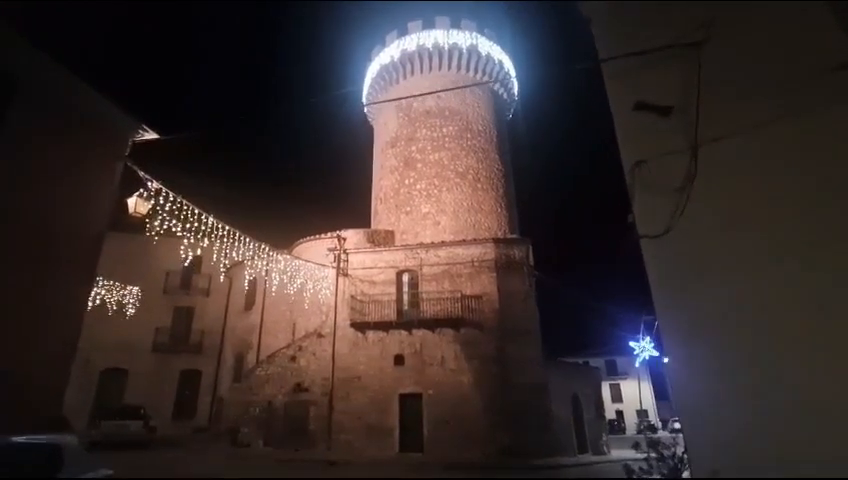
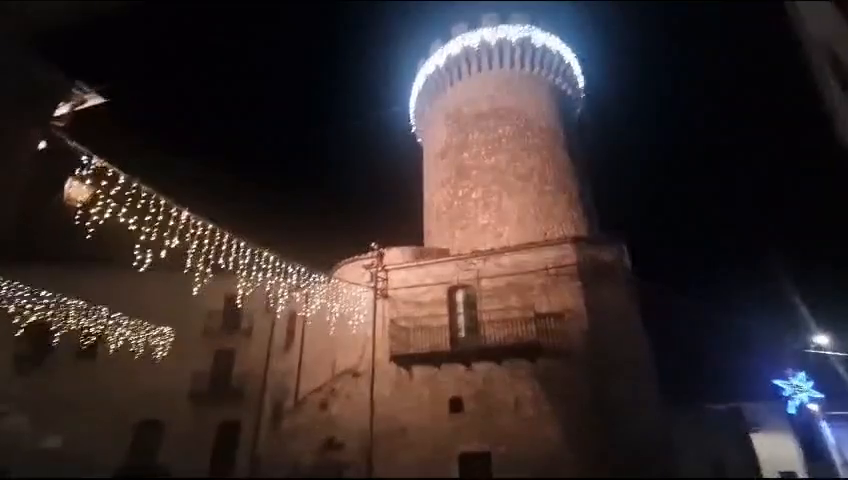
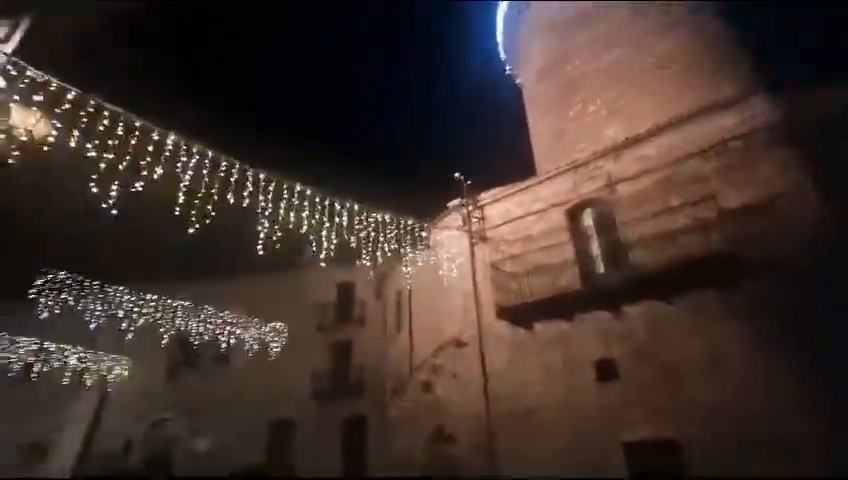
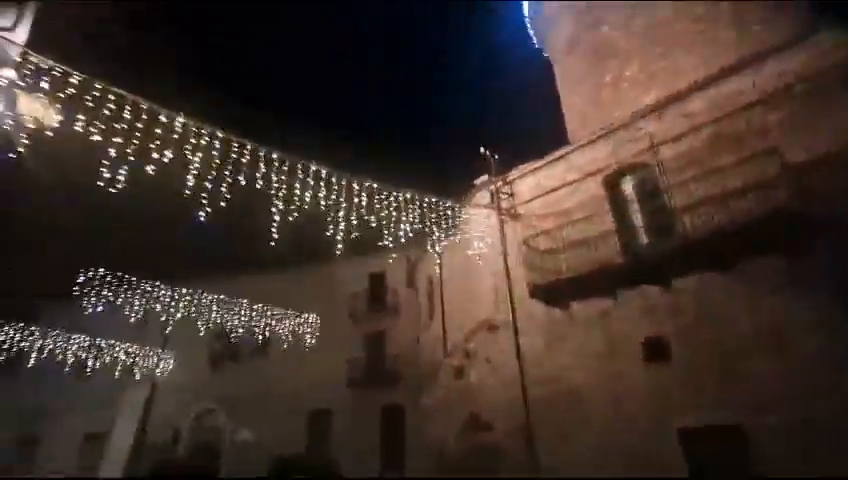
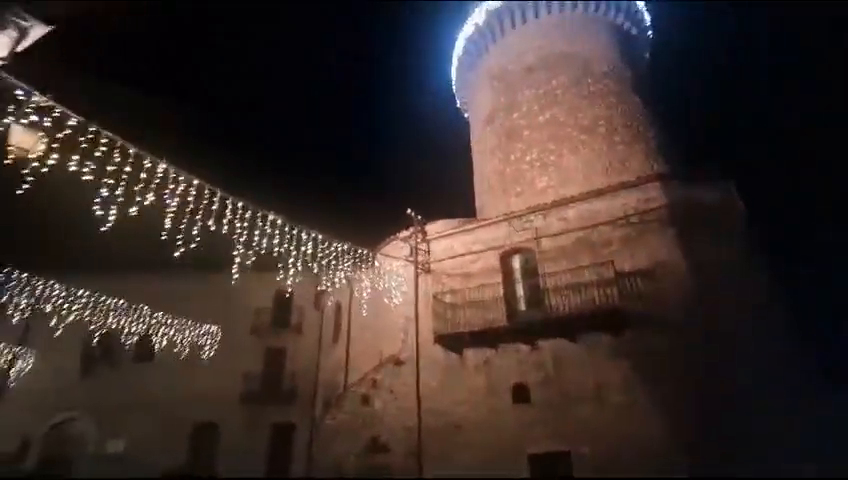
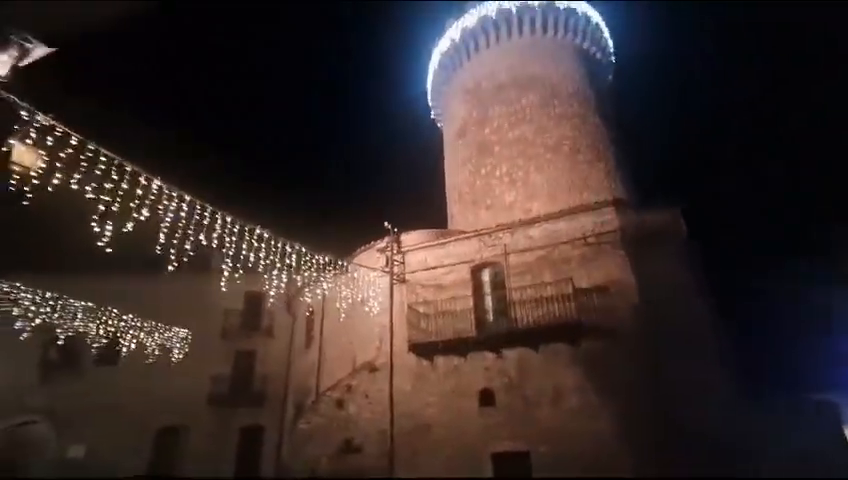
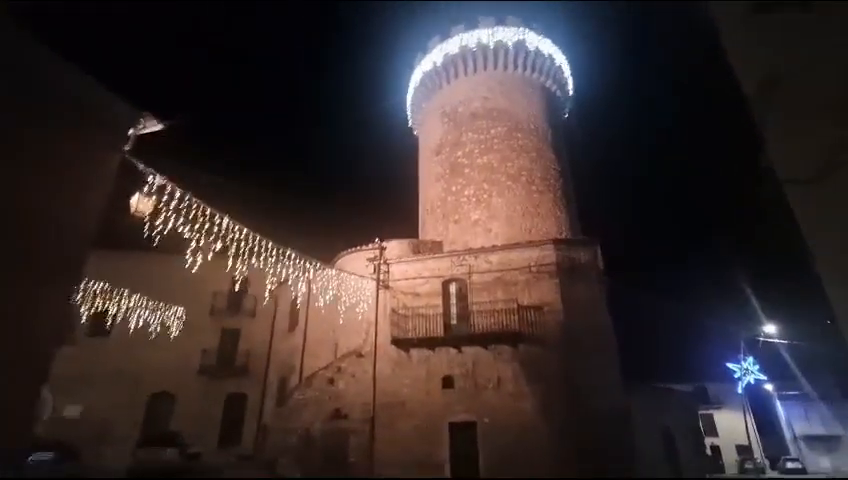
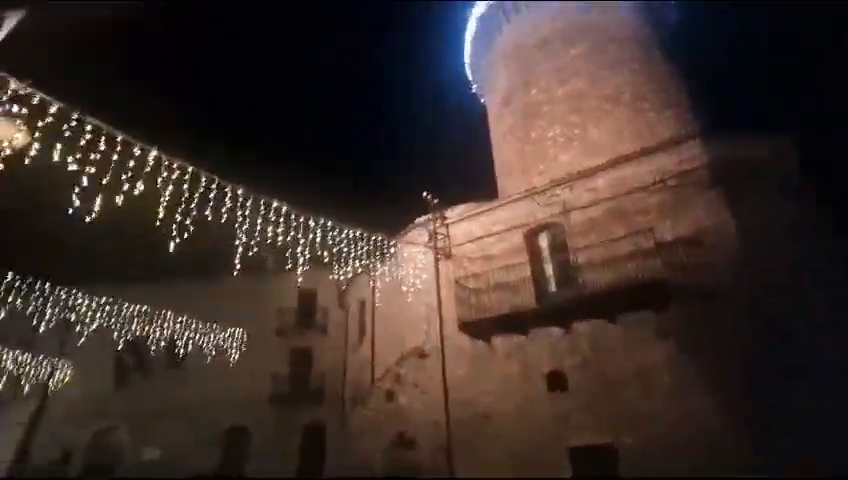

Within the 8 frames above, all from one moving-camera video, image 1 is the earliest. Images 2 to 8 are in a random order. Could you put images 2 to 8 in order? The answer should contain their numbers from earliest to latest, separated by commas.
7, 2, 6, 5, 8, 3, 4
